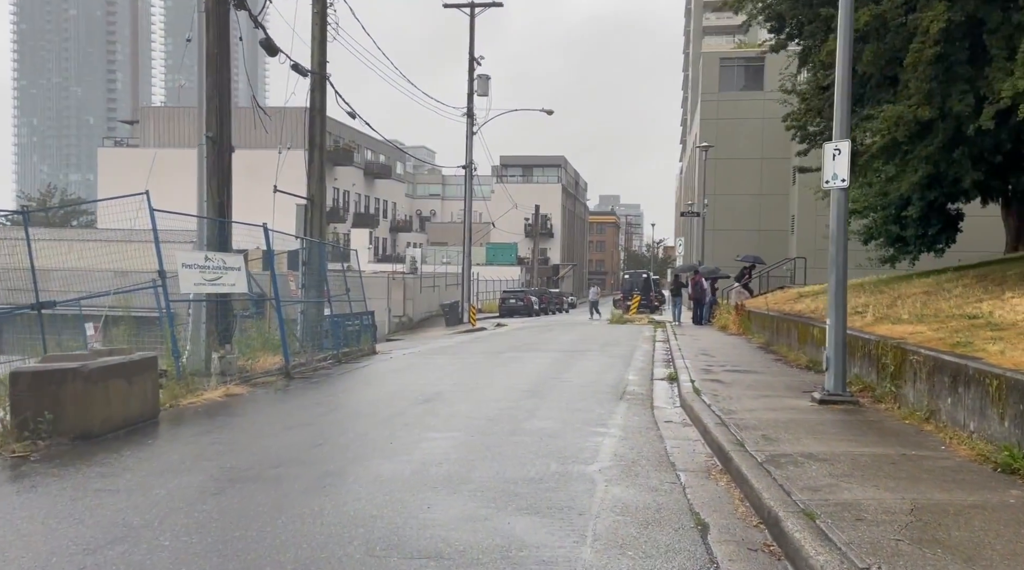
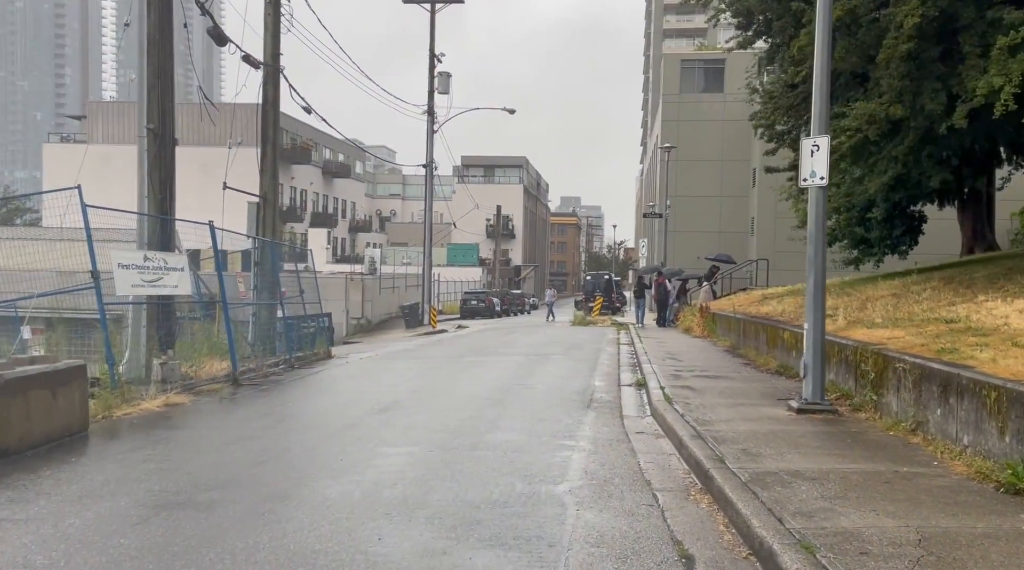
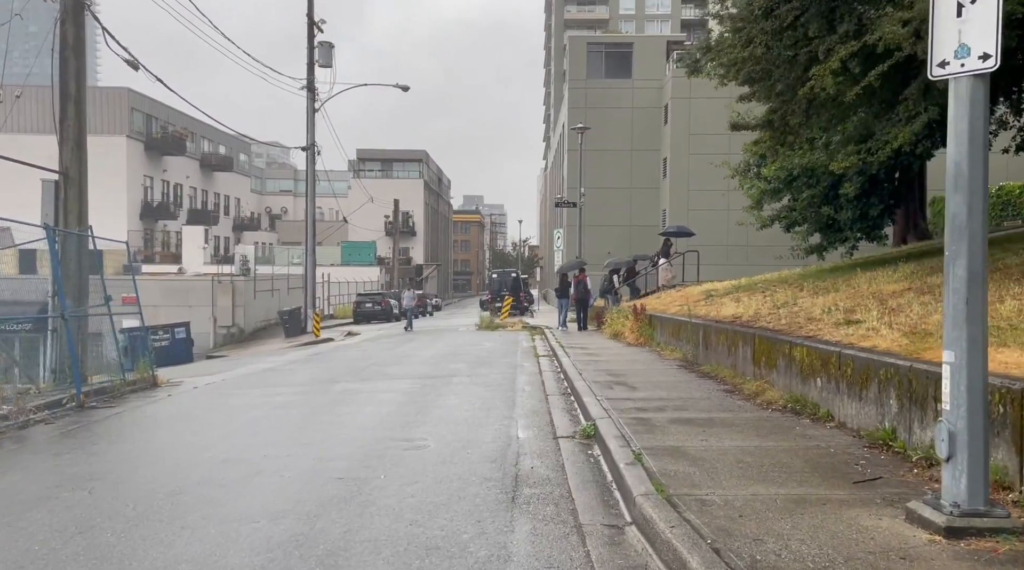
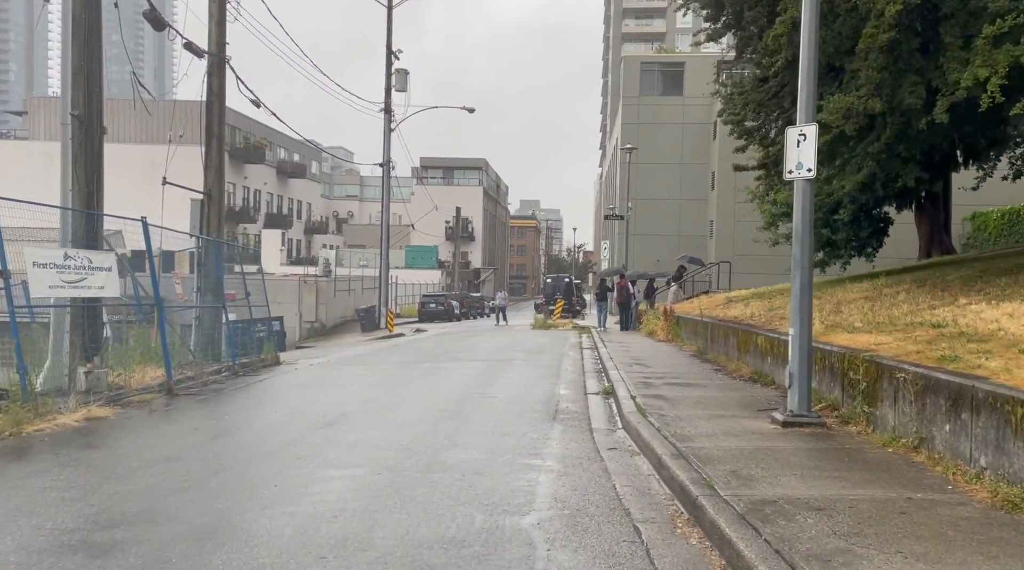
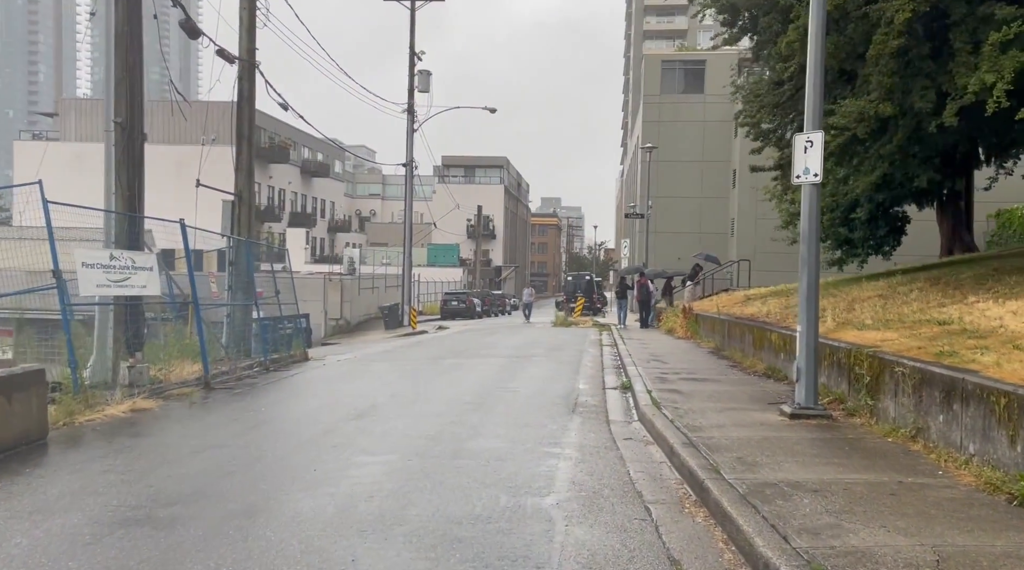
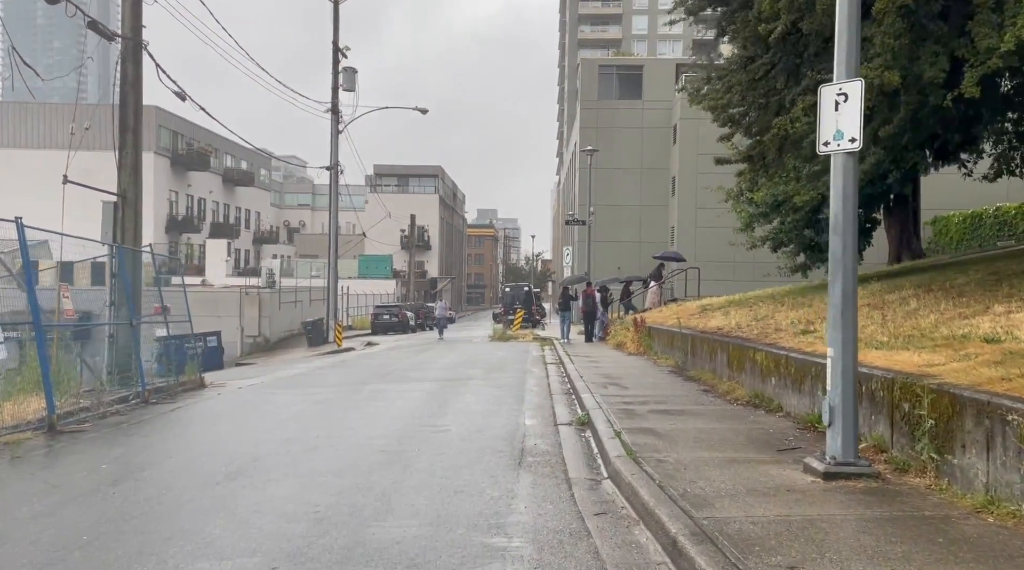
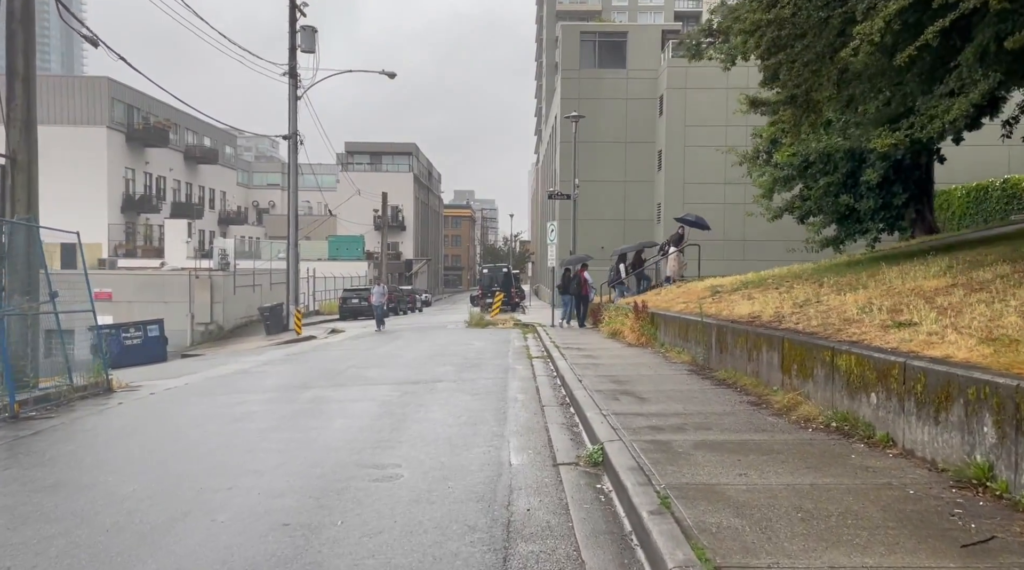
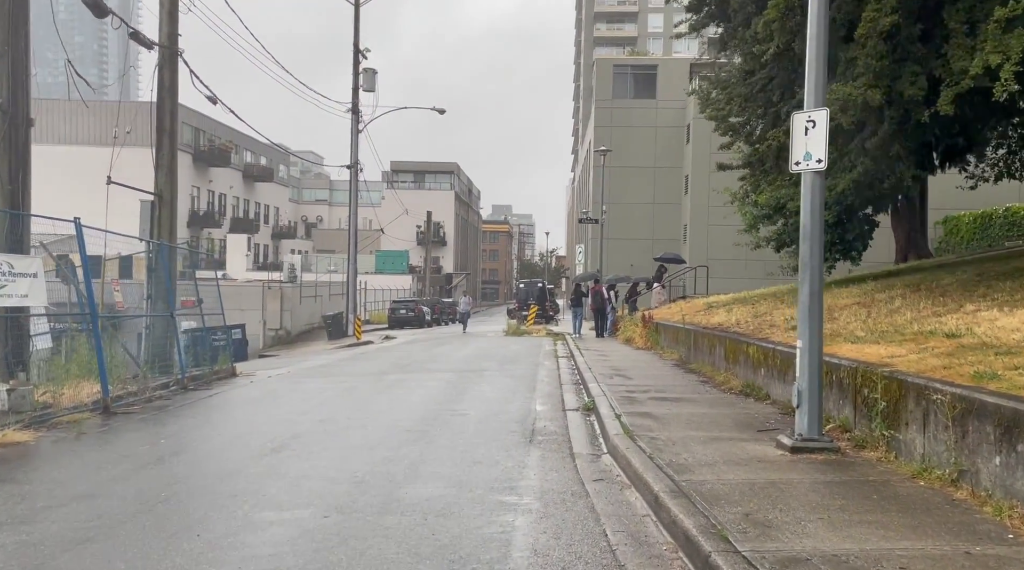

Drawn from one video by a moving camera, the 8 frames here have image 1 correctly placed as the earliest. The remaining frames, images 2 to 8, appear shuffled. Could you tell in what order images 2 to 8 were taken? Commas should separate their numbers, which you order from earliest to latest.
2, 5, 4, 8, 6, 3, 7
